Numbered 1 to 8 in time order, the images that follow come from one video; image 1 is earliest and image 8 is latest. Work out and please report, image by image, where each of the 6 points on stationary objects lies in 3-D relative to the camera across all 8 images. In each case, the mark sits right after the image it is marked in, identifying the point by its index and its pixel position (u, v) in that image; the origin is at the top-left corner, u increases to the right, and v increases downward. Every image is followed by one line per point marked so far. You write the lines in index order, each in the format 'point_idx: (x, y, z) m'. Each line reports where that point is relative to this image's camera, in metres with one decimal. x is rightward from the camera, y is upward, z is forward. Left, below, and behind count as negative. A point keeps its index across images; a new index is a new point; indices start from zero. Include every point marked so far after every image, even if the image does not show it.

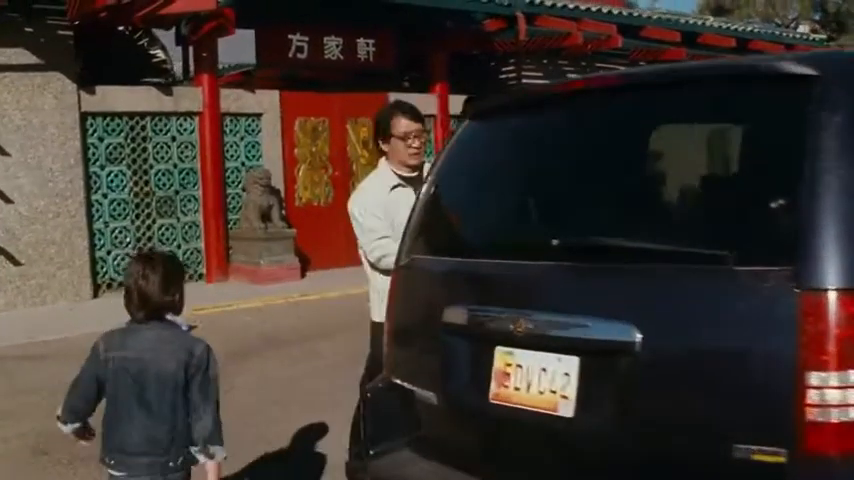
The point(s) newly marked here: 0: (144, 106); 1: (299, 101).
0: (-3.3, +1.5, +12.2) m
1: (-1.7, +1.8, +13.8) m
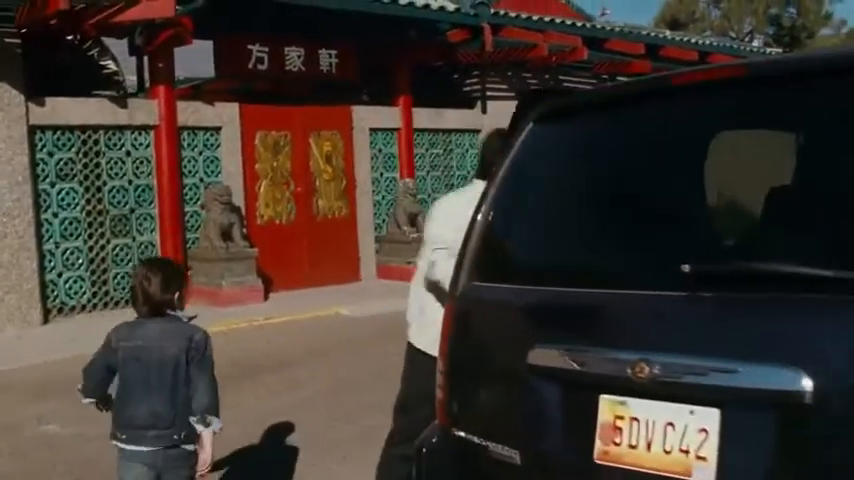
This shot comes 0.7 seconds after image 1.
0: (-3.6, +1.3, +11.5) m
1: (-2.1, +1.6, +13.1) m
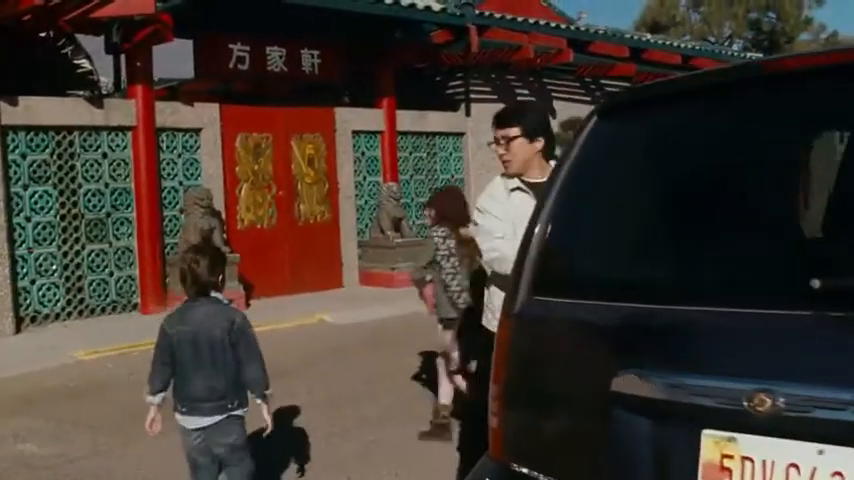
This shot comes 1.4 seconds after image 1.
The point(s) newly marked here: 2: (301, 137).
0: (-3.7, +1.3, +11.1) m
1: (-2.2, +1.5, +12.7) m
2: (-1.6, +1.3, +13.4) m
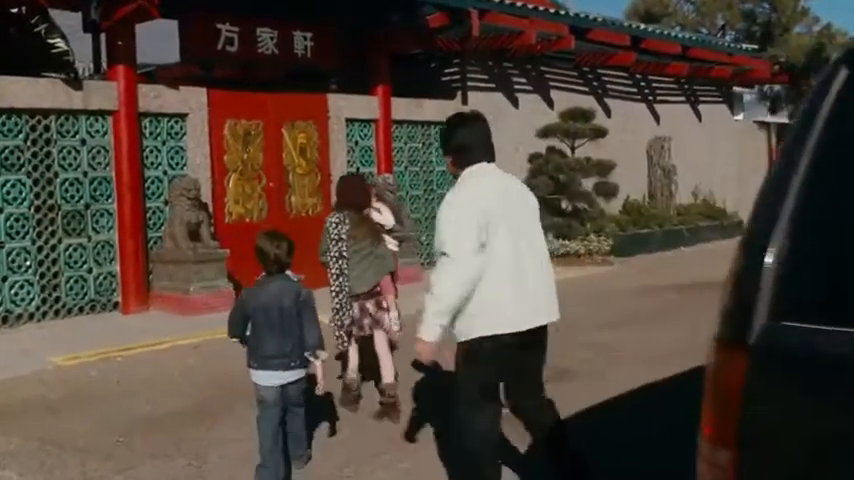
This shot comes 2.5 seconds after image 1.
0: (-3.6, +1.3, +10.2) m
1: (-2.2, +1.6, +11.9) m
2: (-1.6, +1.4, +12.5) m
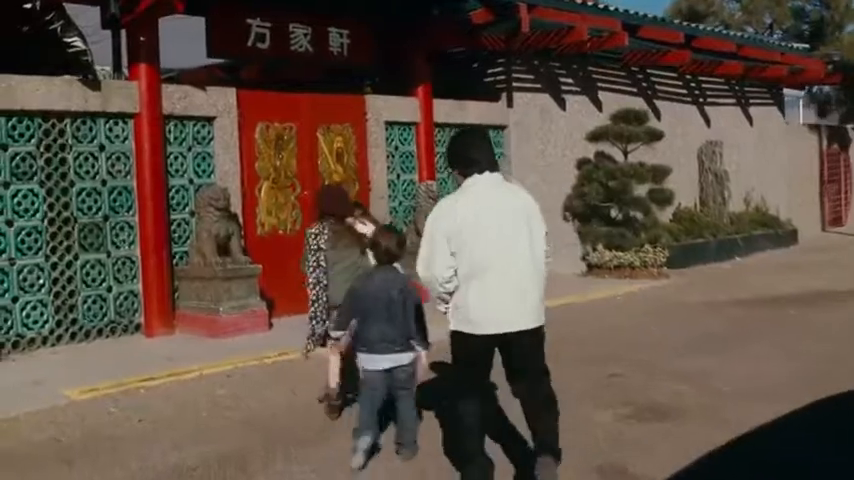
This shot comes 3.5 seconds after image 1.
0: (-3.2, +1.2, +9.2) m
1: (-1.7, +1.4, +10.9) m
2: (-1.1, +1.2, +11.5) m
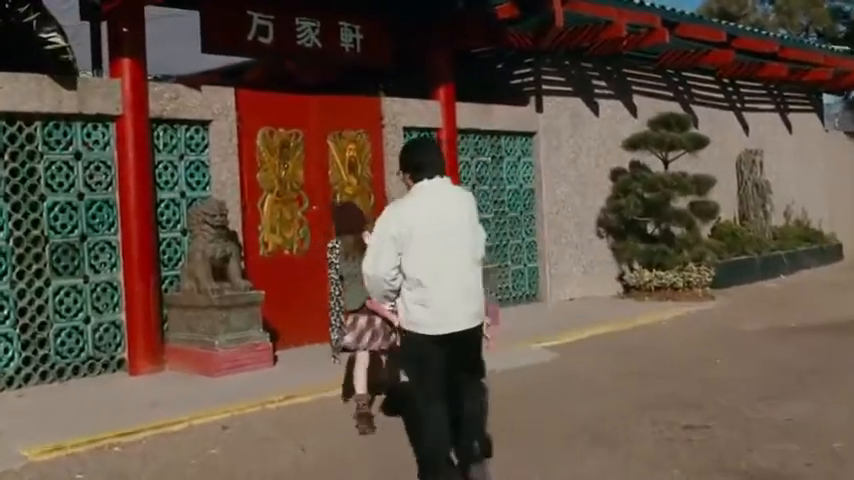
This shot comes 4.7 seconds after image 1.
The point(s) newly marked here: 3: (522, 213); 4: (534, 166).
0: (-3.0, +1.0, +7.9) m
1: (-1.5, +1.2, +9.6) m
2: (-0.8, +1.0, +10.2) m
3: (+1.1, +0.3, +12.7) m
4: (+1.3, +0.9, +12.9) m
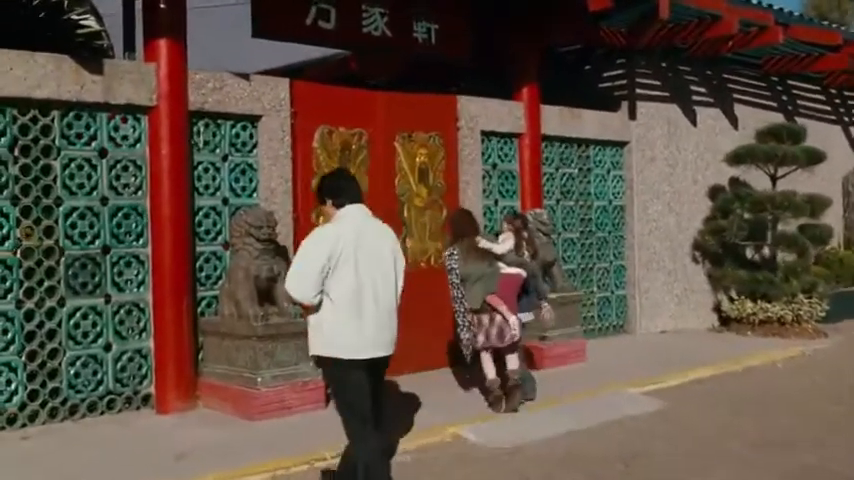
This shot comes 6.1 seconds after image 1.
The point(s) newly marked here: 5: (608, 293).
0: (-2.4, +0.9, +6.6) m
1: (-0.8, +1.1, +8.2) m
2: (-0.1, +0.9, +8.8) m
3: (+1.9, +0.1, +11.2) m
4: (+2.1, +0.6, +11.4) m
5: (+1.9, -0.6, +11.2) m
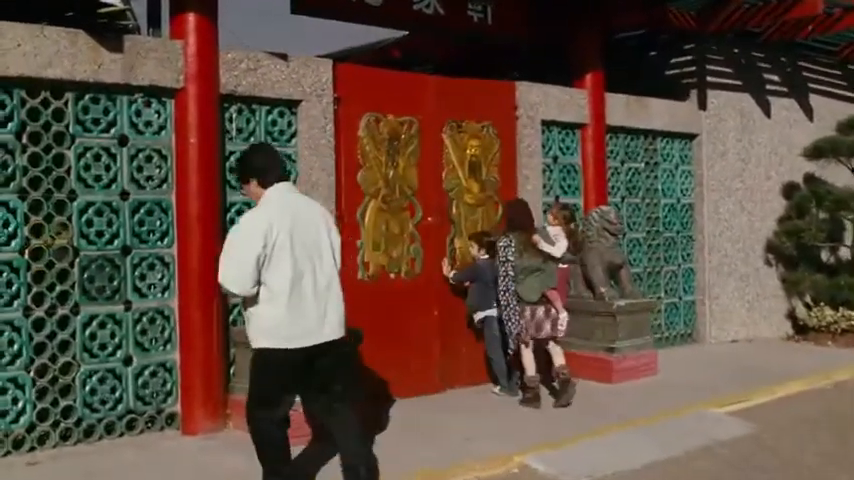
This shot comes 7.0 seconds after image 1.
0: (-2.0, +0.9, +5.9) m
1: (-0.4, +1.1, +7.4) m
2: (+0.3, +0.9, +8.0) m
3: (+2.4, +0.1, +10.3) m
4: (+2.6, +0.6, +10.5) m
5: (+2.4, -0.6, +10.3) m
